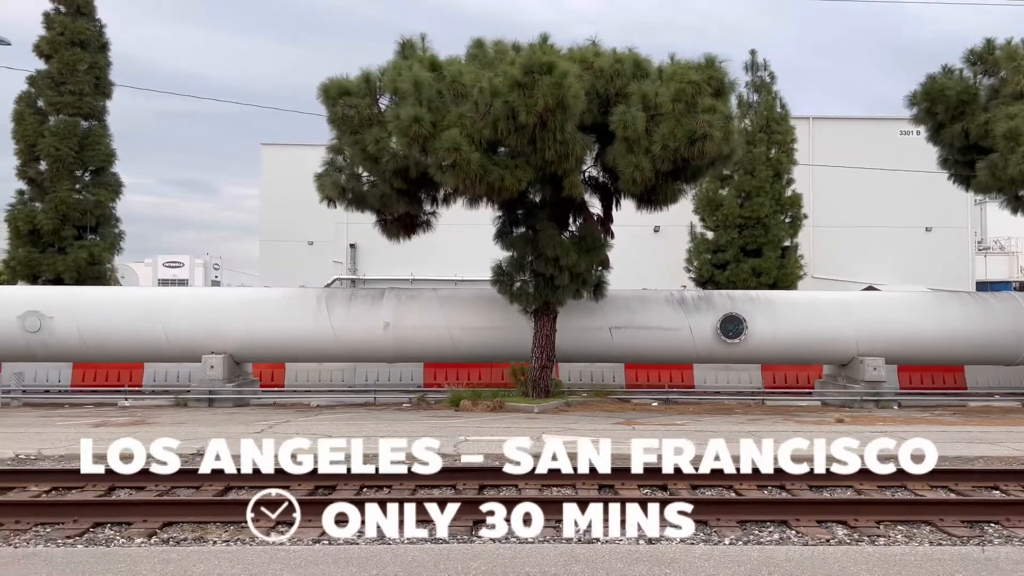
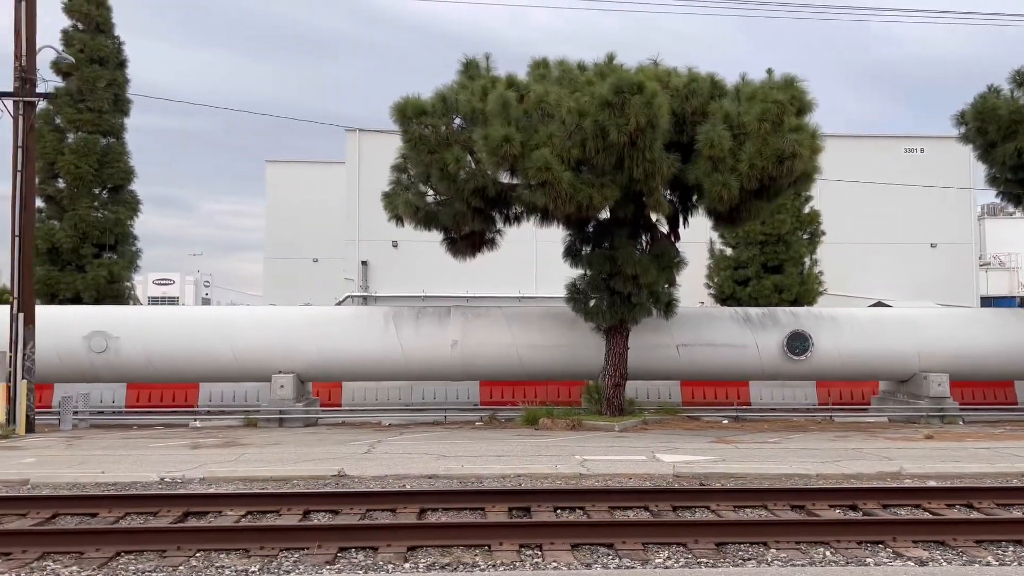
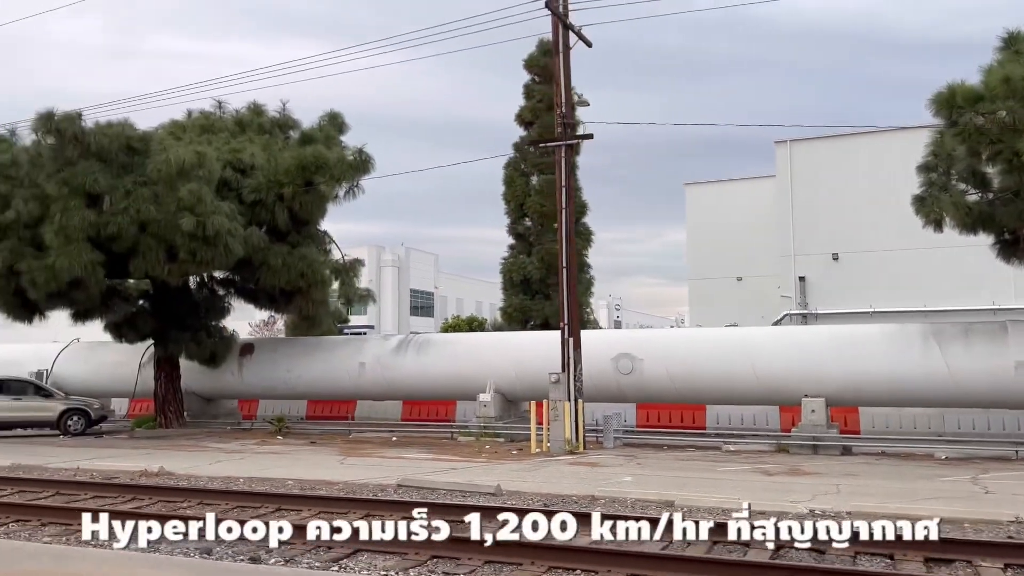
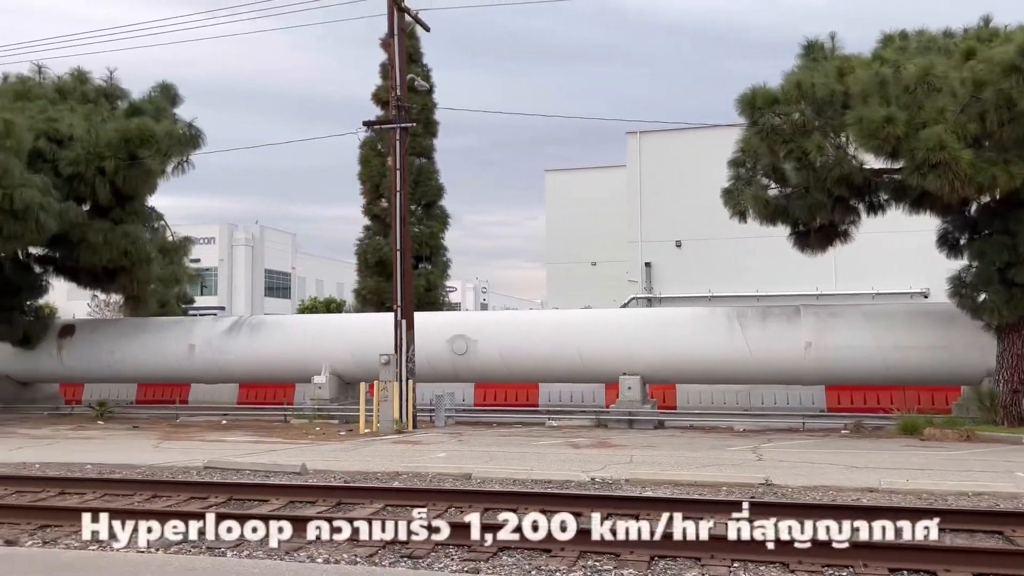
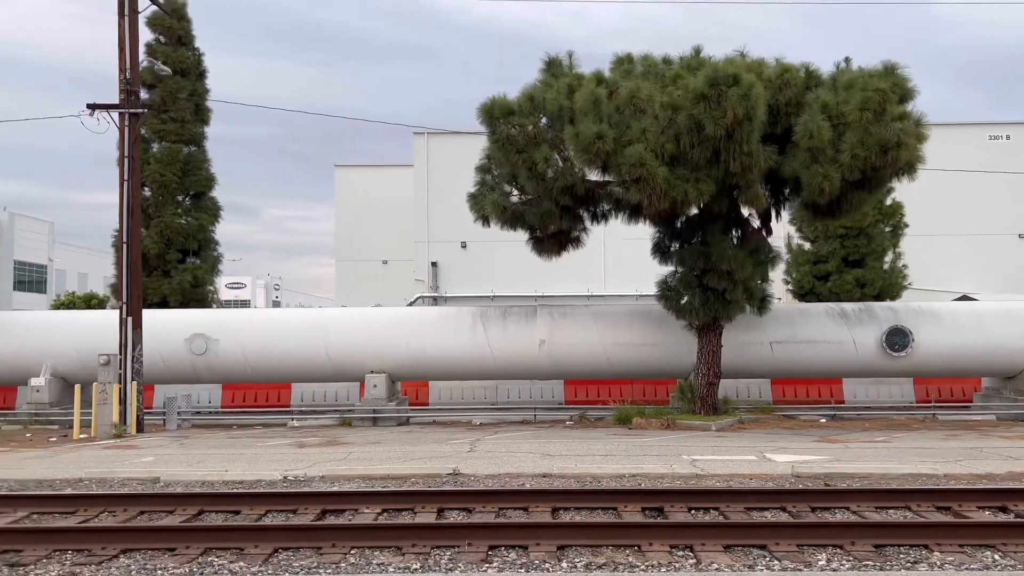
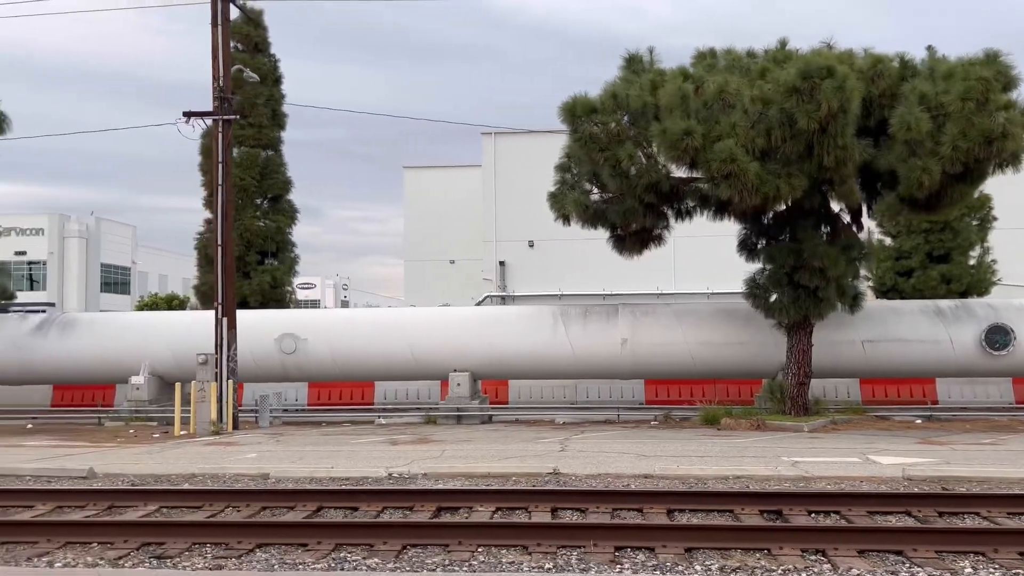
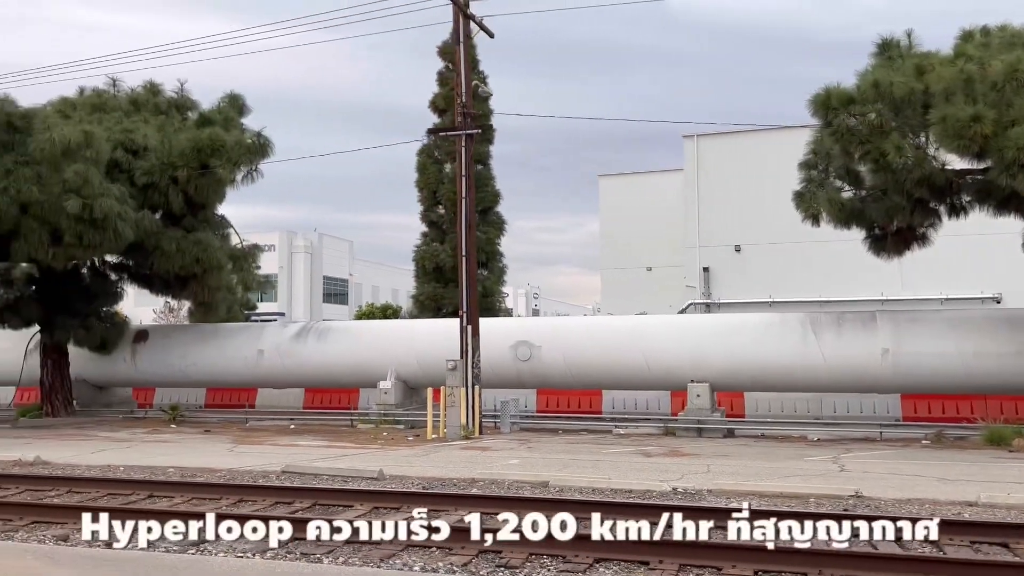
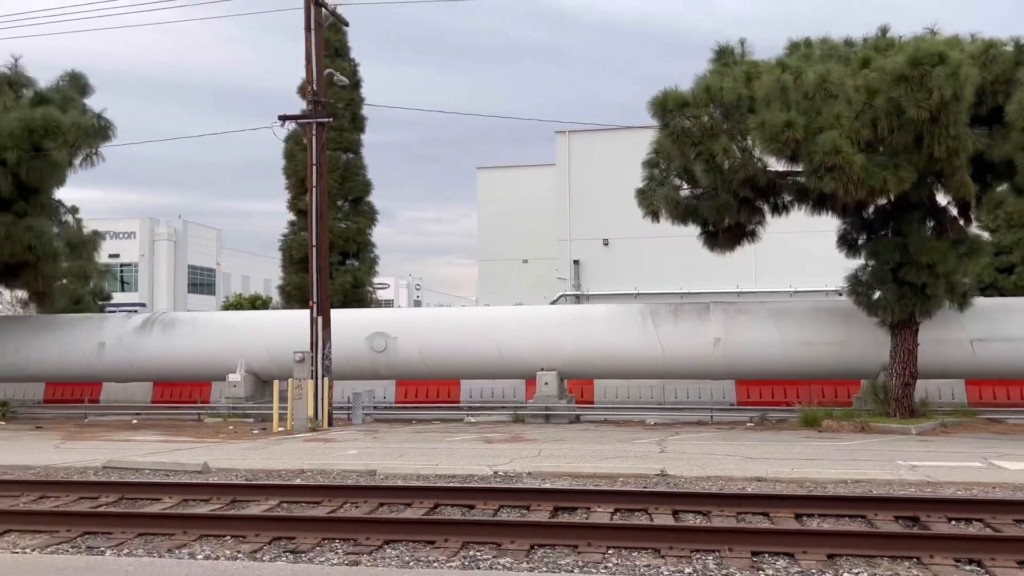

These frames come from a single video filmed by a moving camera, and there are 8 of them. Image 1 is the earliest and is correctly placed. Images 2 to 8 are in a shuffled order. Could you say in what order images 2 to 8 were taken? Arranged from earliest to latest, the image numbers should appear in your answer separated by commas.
2, 5, 6, 8, 4, 7, 3
